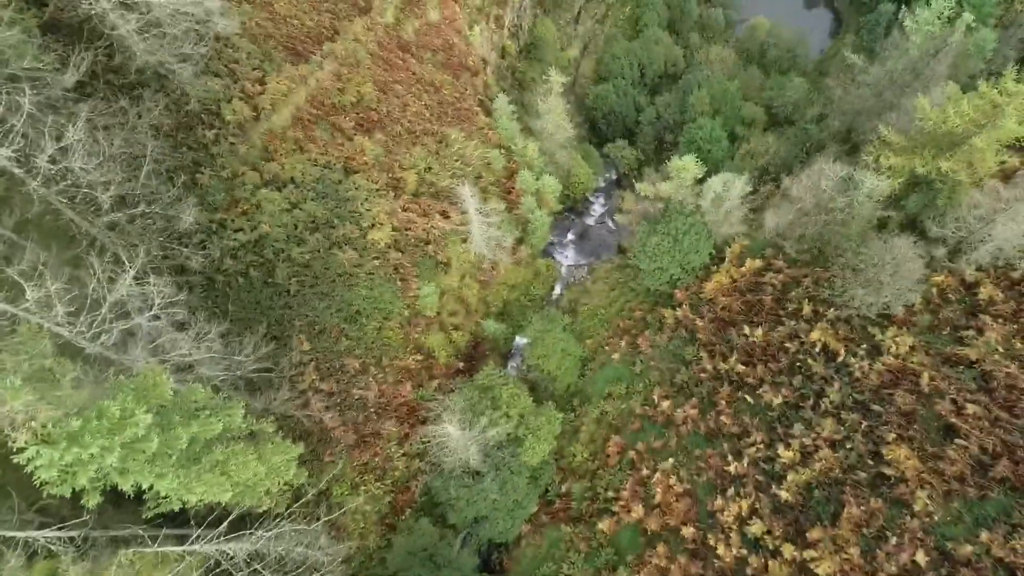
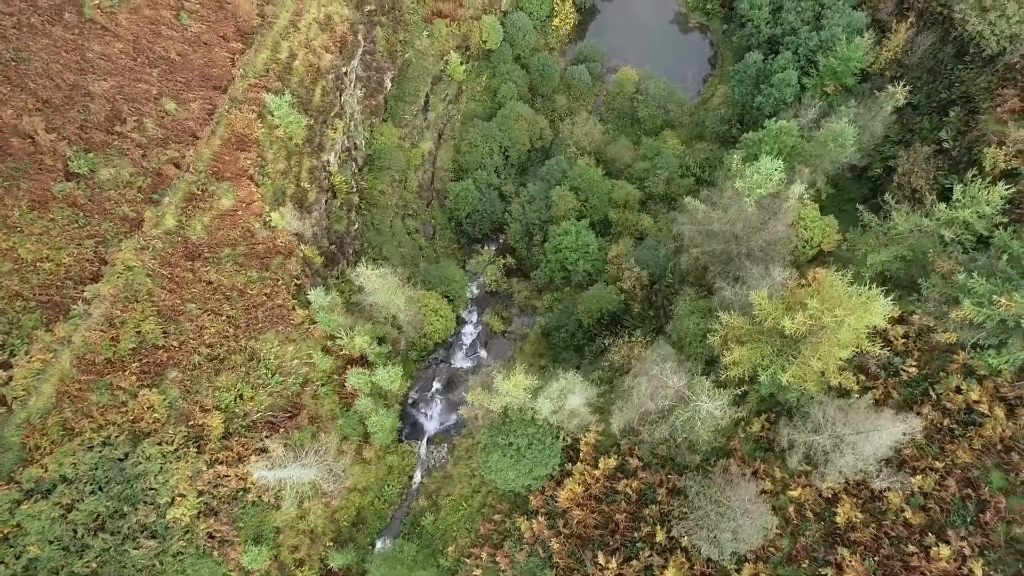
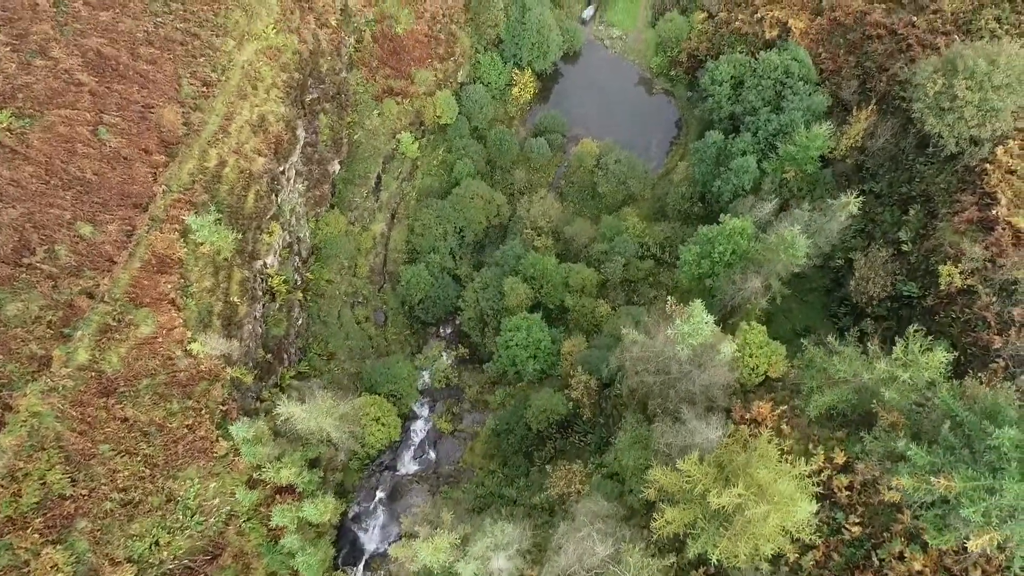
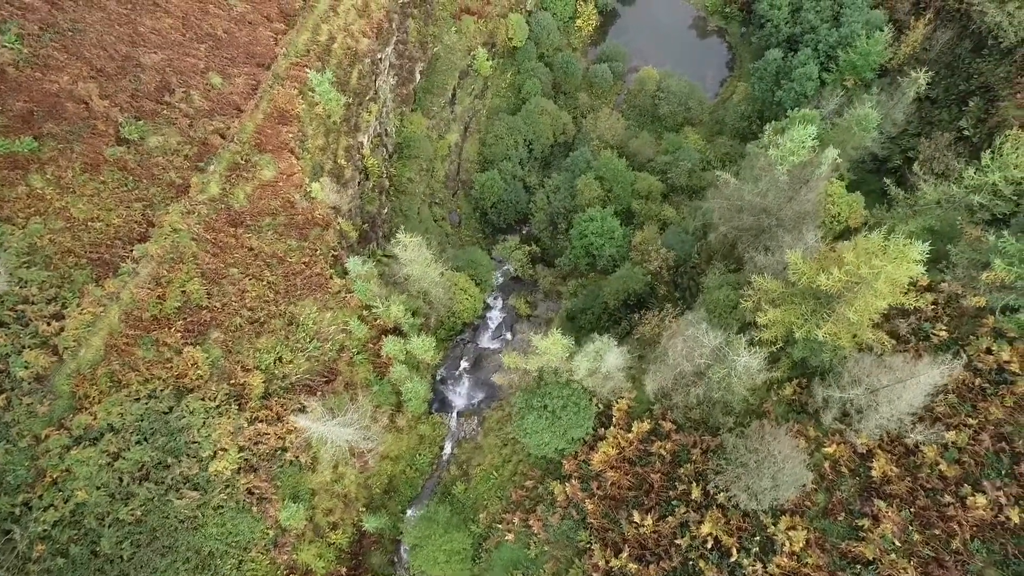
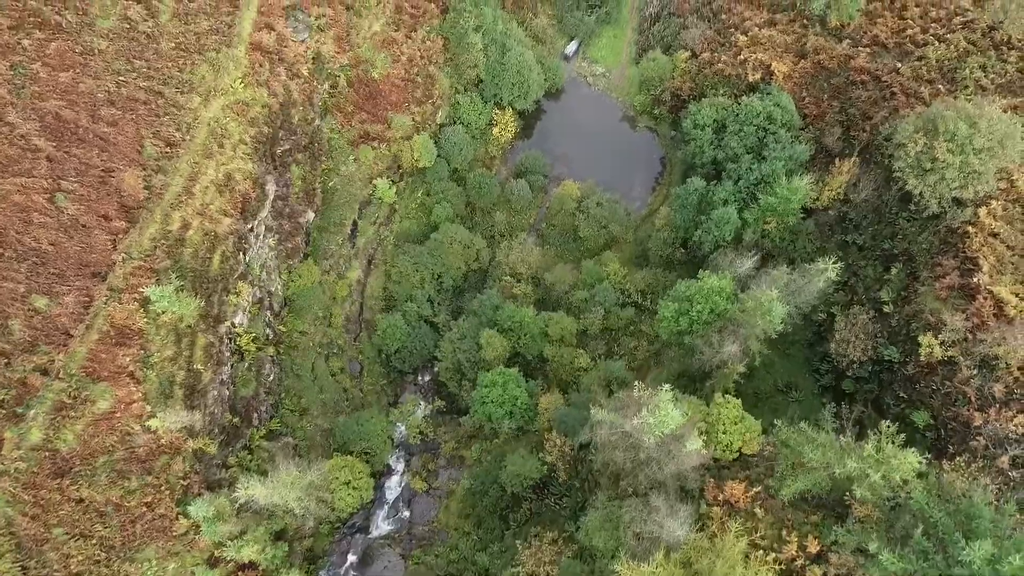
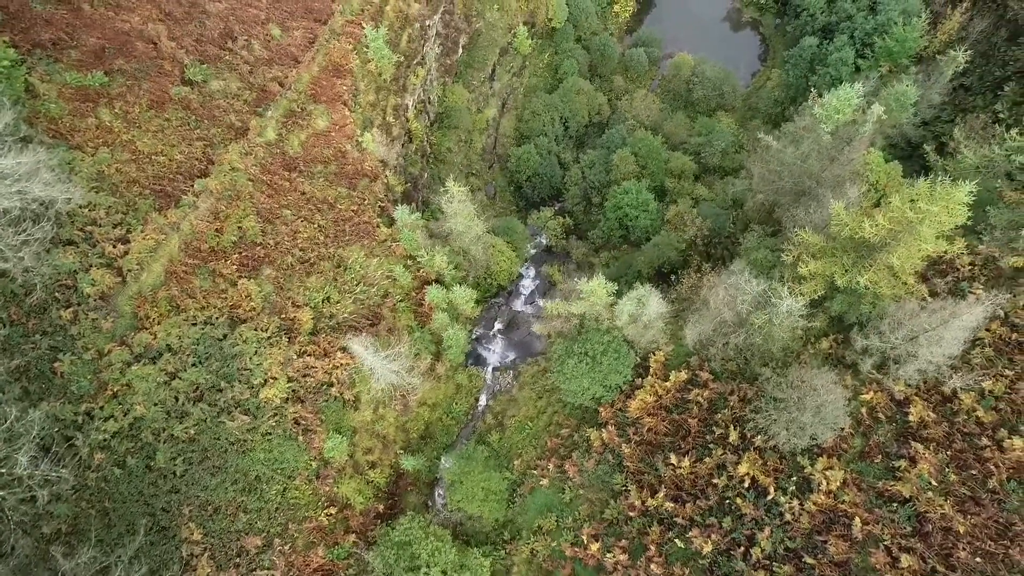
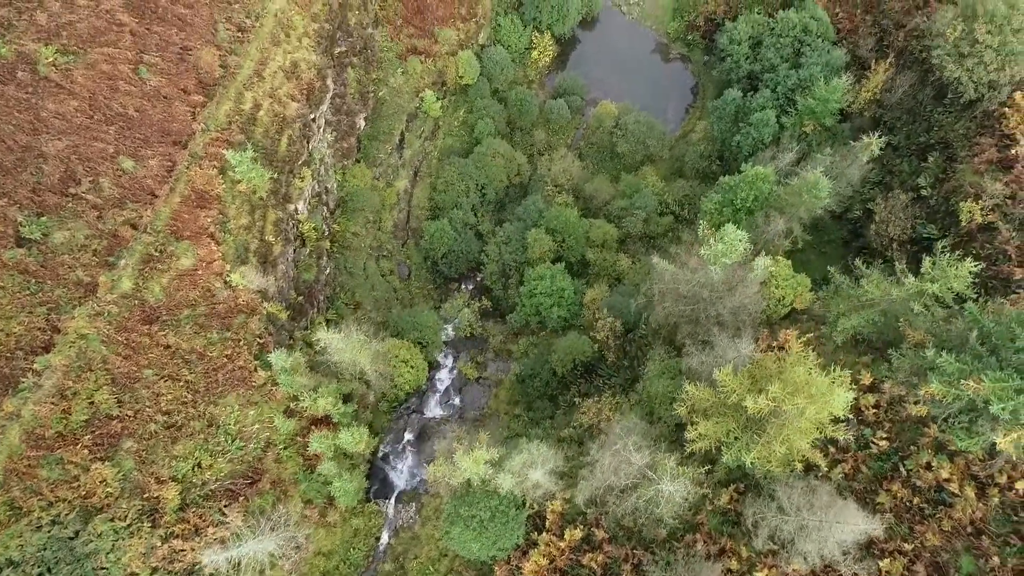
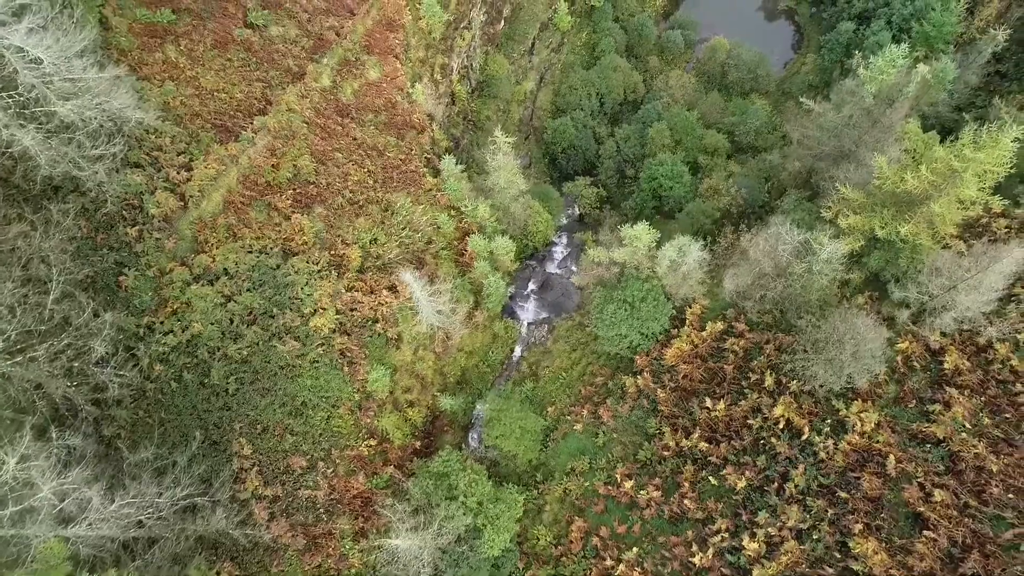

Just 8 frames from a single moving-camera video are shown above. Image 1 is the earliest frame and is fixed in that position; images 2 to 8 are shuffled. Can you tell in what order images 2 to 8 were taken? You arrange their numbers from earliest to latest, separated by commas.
8, 6, 4, 2, 7, 3, 5
